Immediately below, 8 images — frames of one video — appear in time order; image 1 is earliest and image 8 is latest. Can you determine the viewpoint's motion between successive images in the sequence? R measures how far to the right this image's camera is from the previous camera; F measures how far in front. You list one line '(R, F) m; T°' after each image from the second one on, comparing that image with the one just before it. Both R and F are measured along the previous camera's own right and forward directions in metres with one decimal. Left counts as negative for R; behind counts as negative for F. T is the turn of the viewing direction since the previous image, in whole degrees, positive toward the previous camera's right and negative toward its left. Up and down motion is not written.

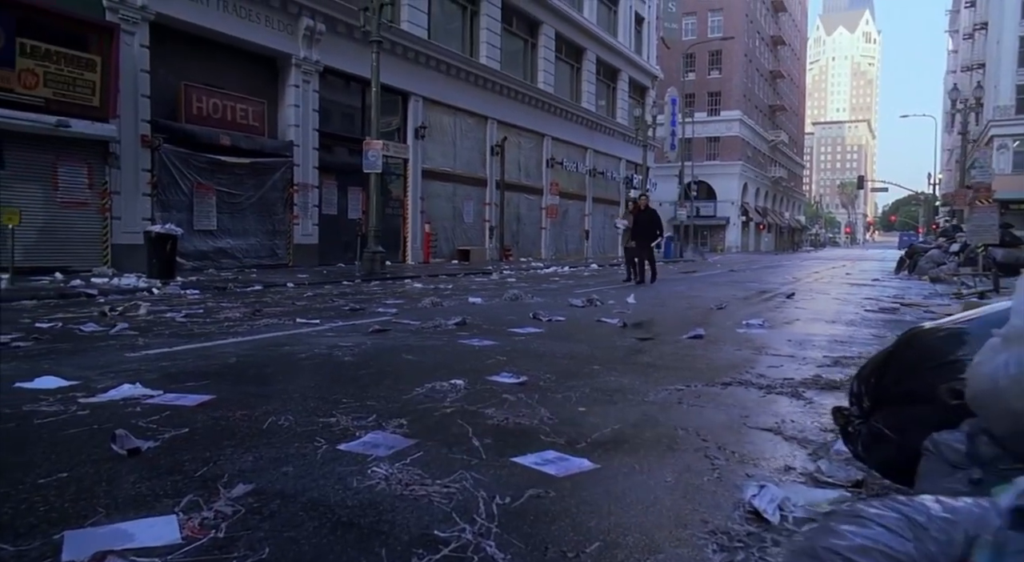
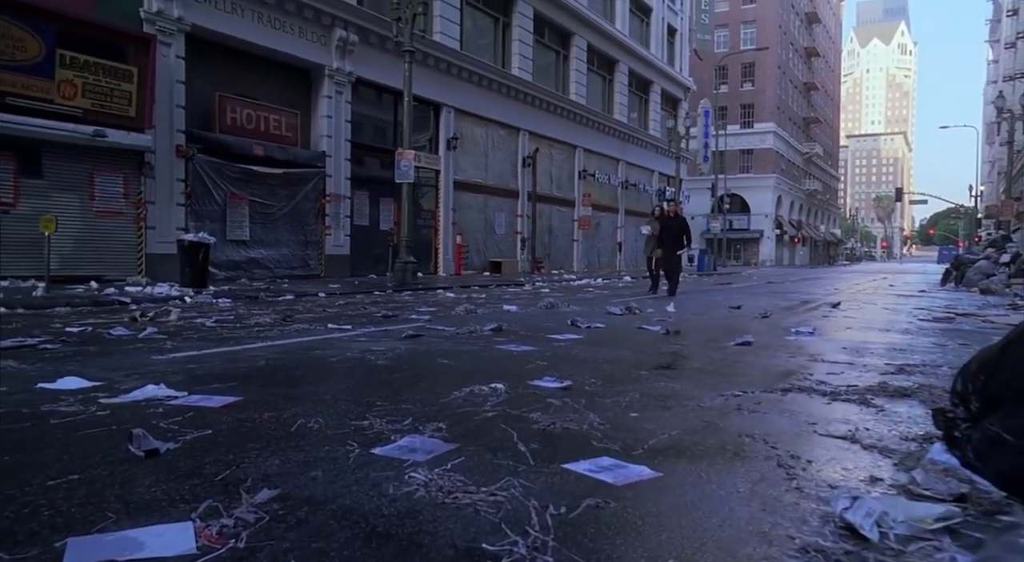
(-0.1, +0.3) m; -2°
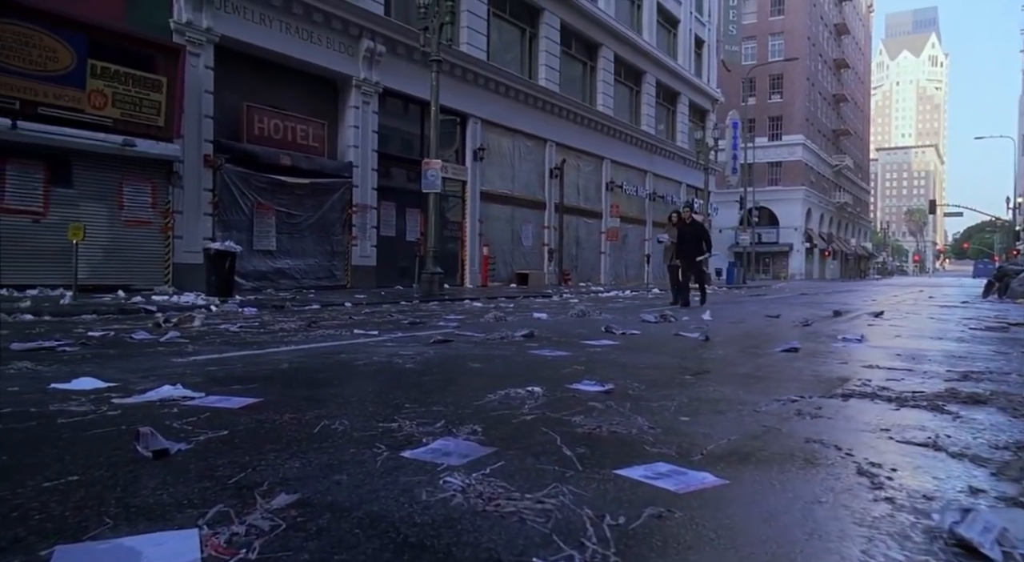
(-0.1, +0.3) m; -2°
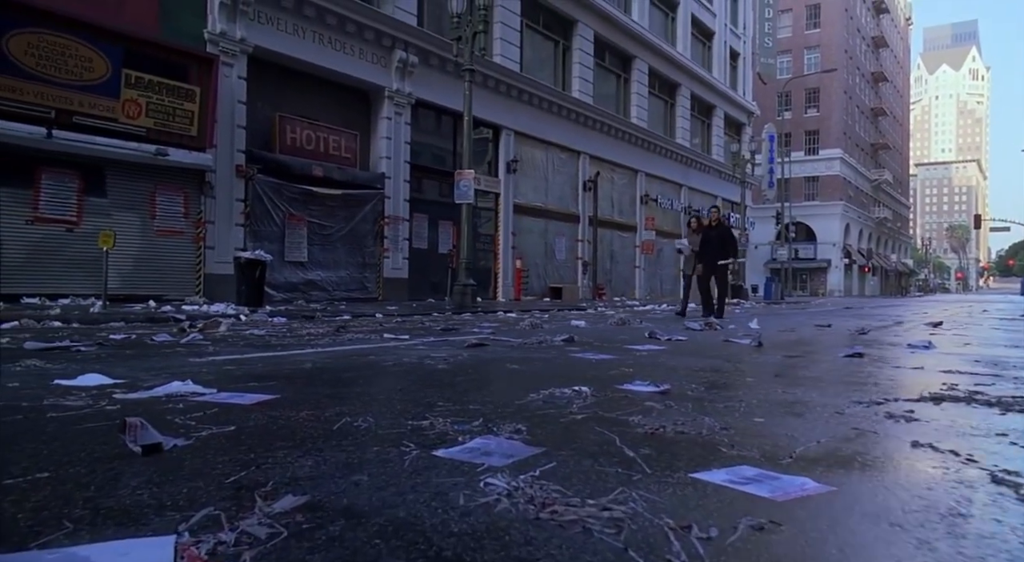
(-0.1, +0.4) m; -3°
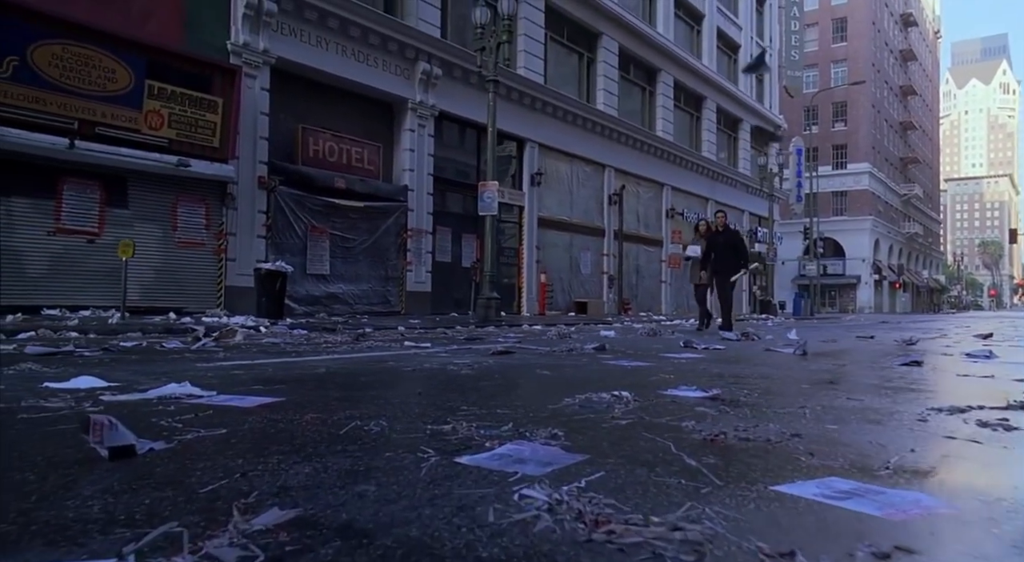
(0.0, +0.4) m; -2°
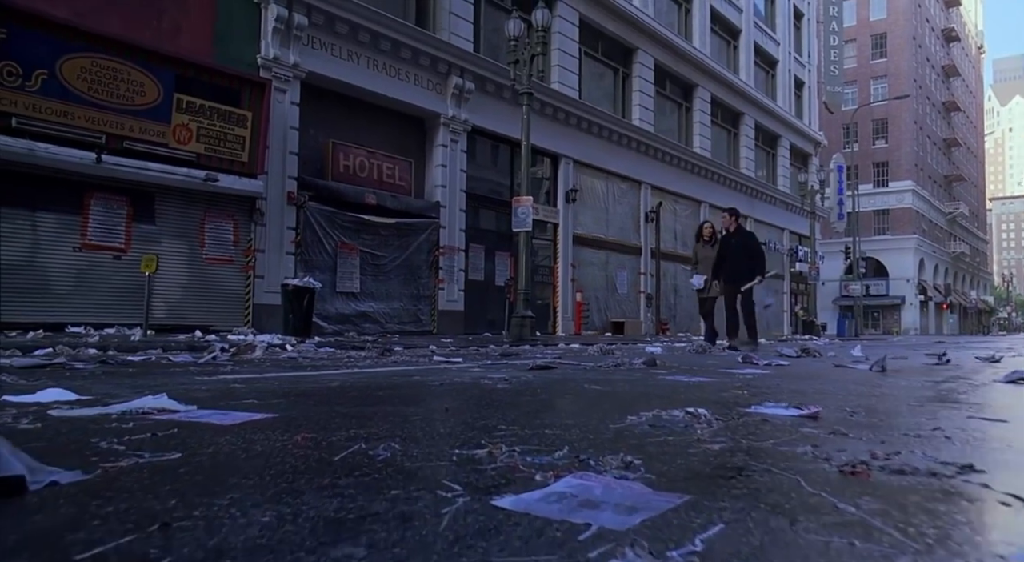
(-0.1, +0.6) m; -3°
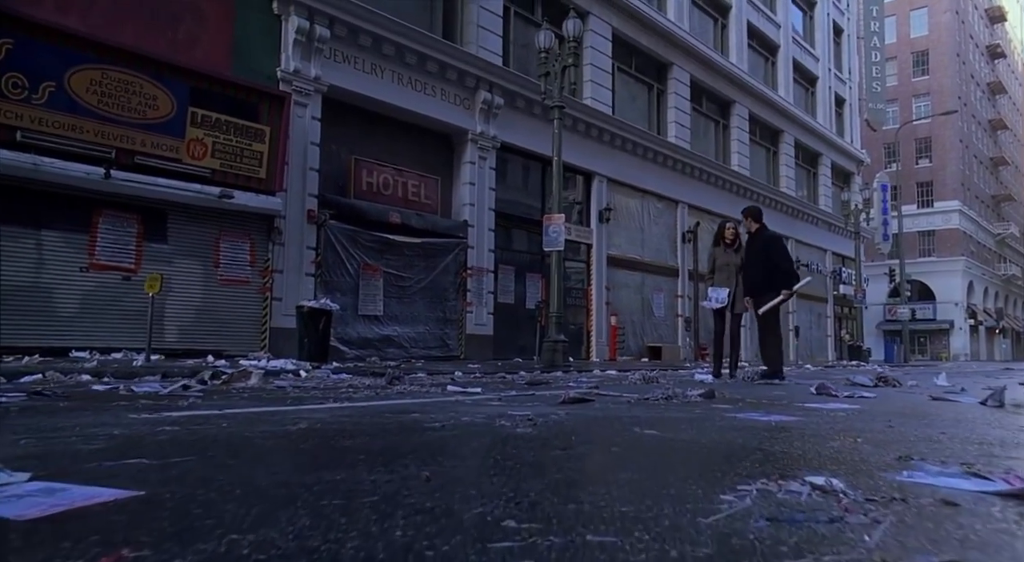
(0.0, +0.9) m; -3°
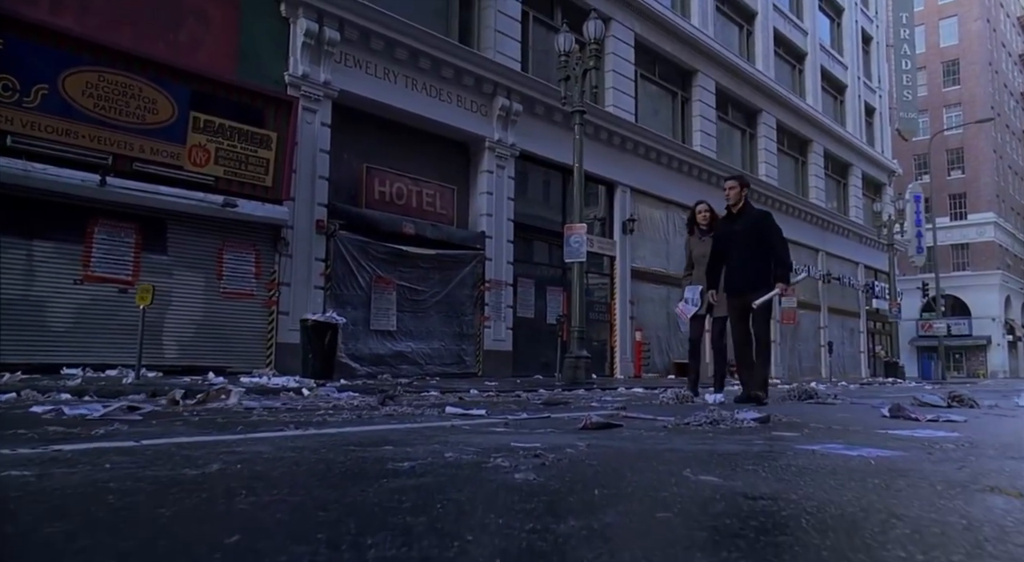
(+0.1, +0.8) m; -2°
